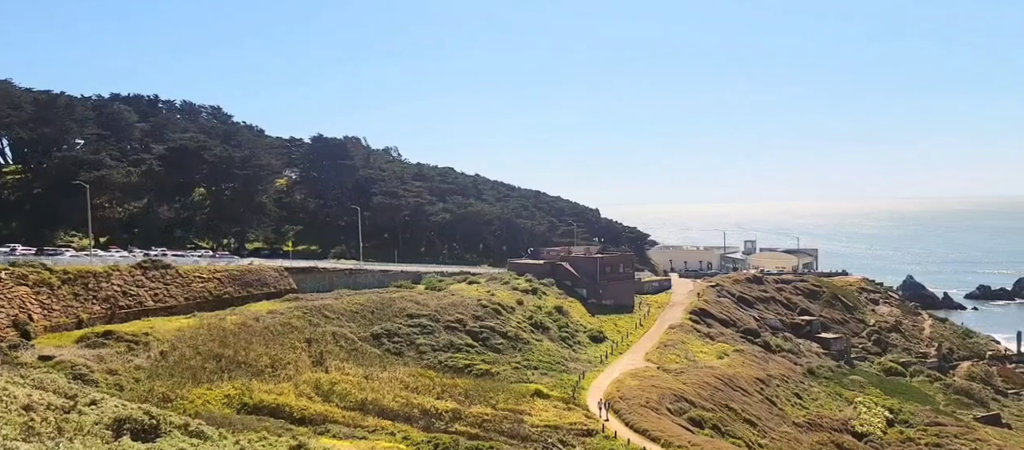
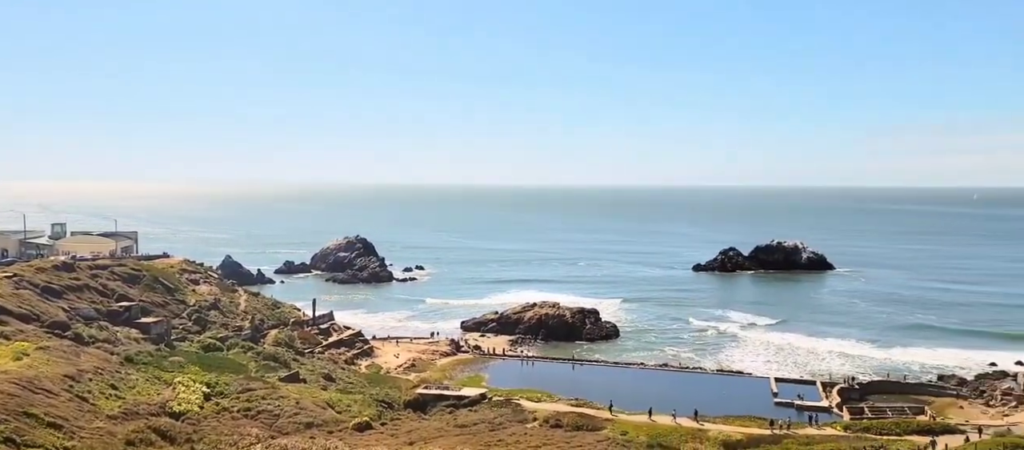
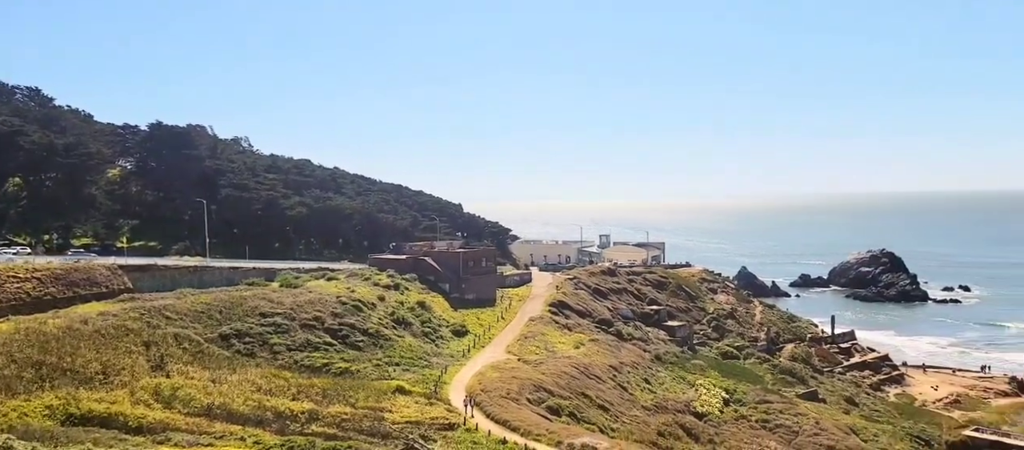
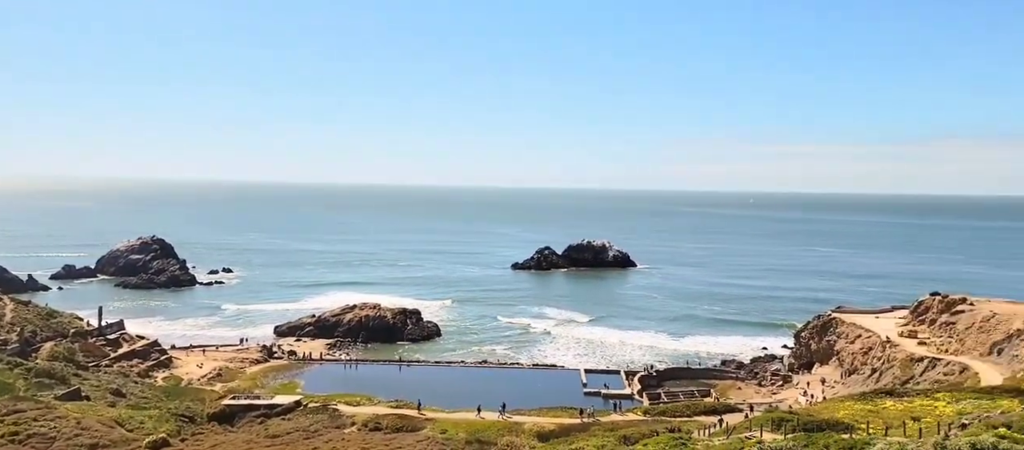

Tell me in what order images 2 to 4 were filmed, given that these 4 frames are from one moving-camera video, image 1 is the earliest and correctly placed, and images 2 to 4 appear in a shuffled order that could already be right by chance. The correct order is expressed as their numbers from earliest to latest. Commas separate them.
3, 2, 4
